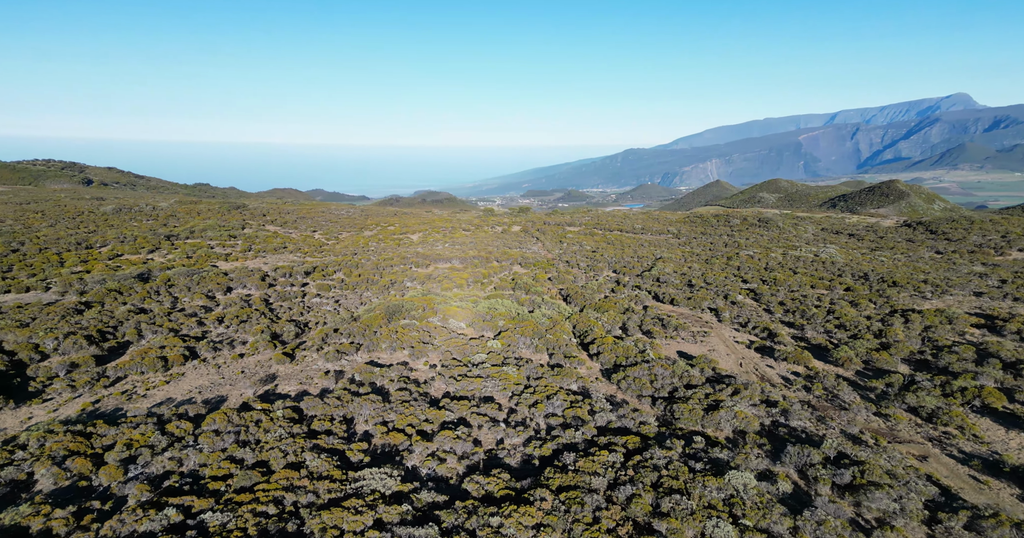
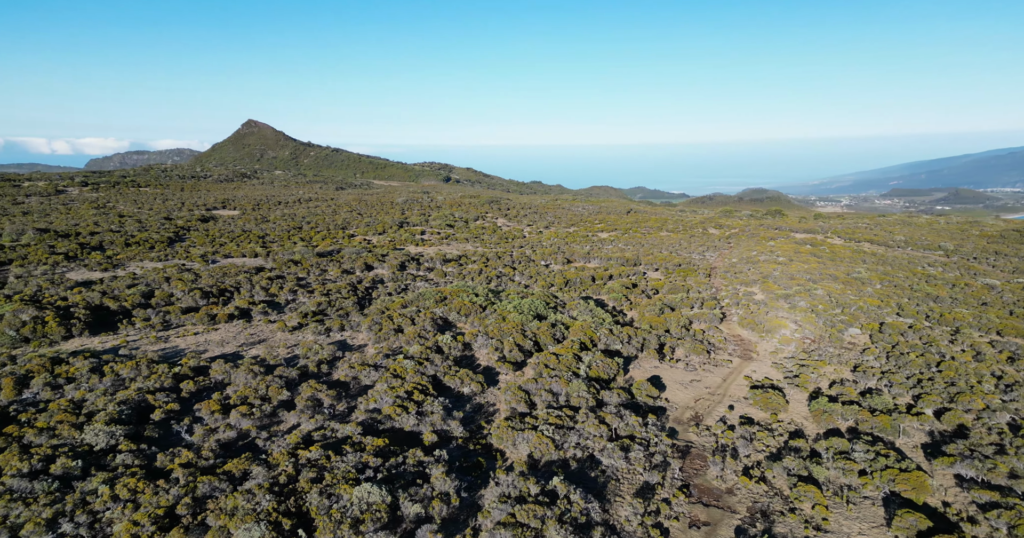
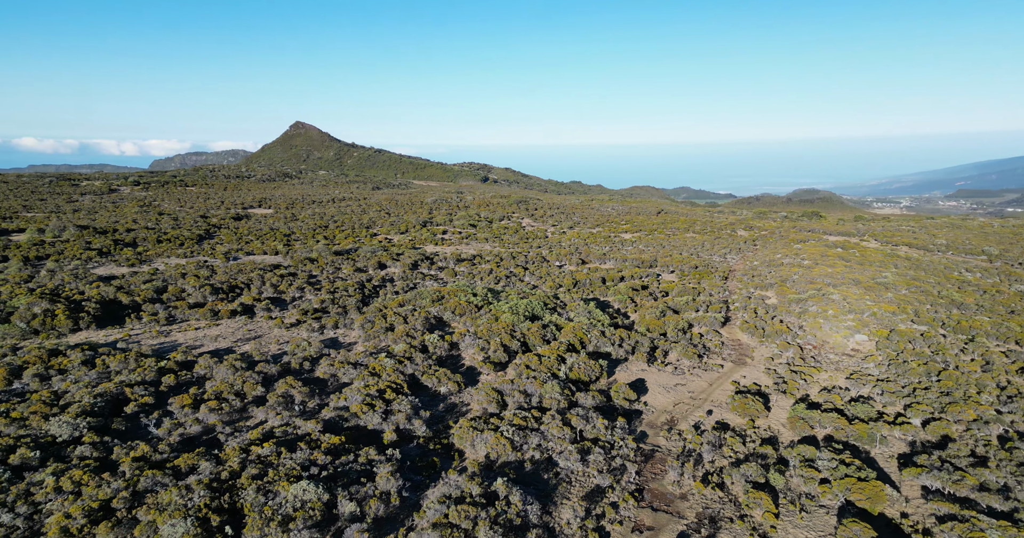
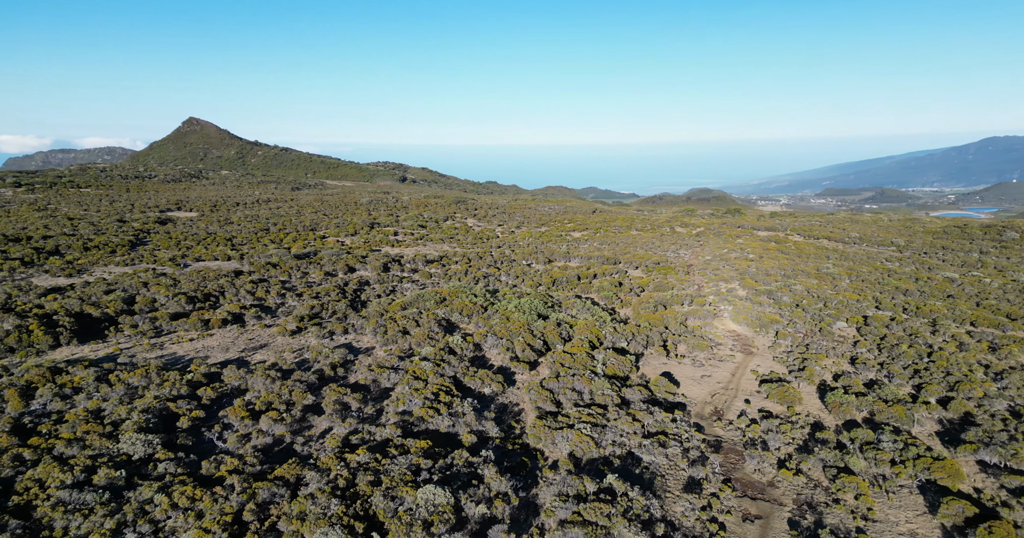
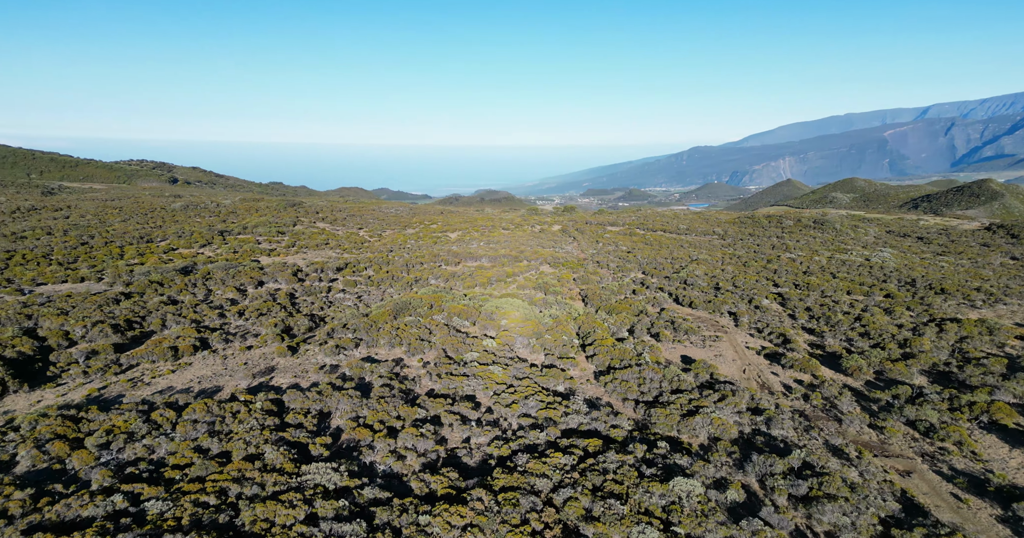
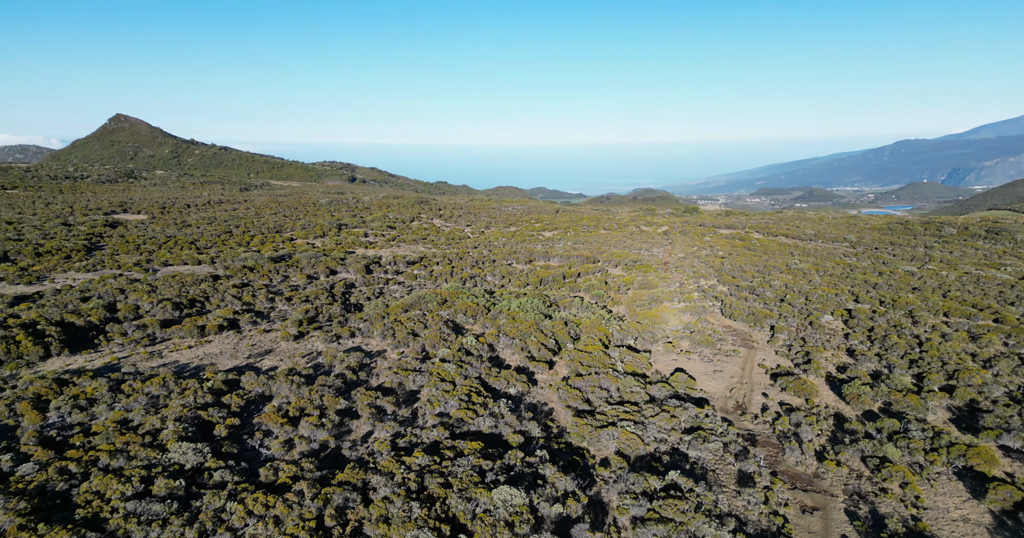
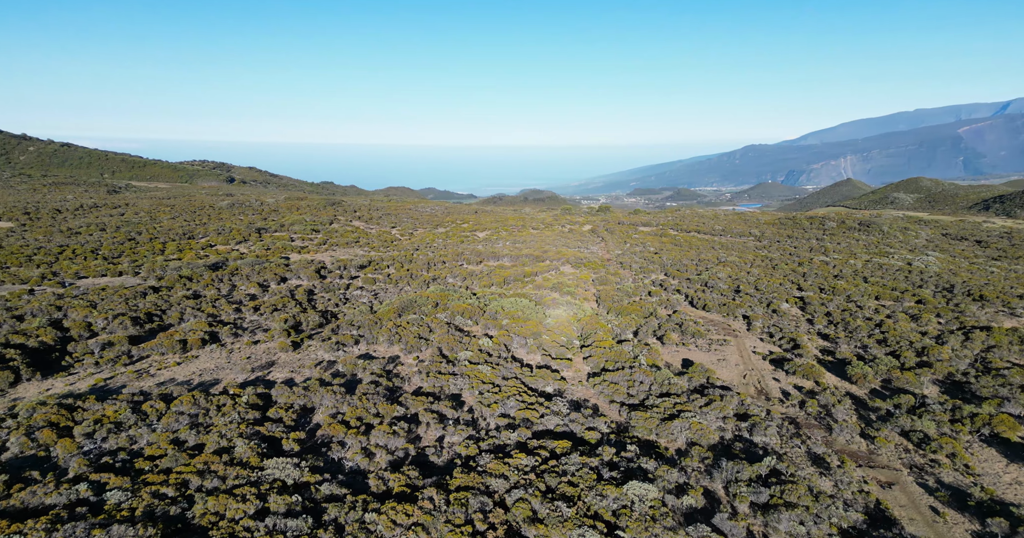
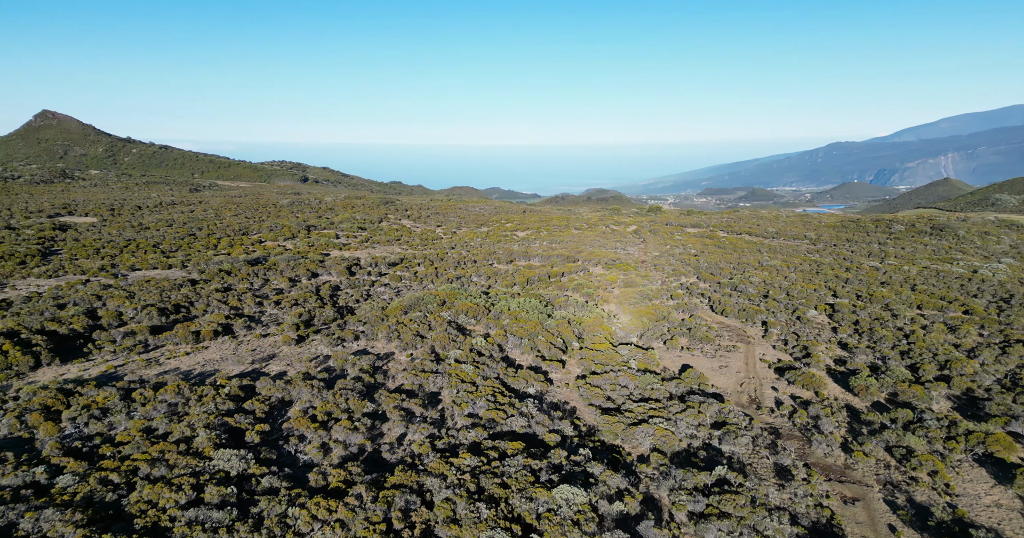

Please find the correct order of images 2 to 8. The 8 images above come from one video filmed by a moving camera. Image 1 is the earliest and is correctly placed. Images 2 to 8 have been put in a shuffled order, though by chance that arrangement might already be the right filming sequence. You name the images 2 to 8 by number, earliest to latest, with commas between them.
5, 7, 8, 6, 4, 2, 3
